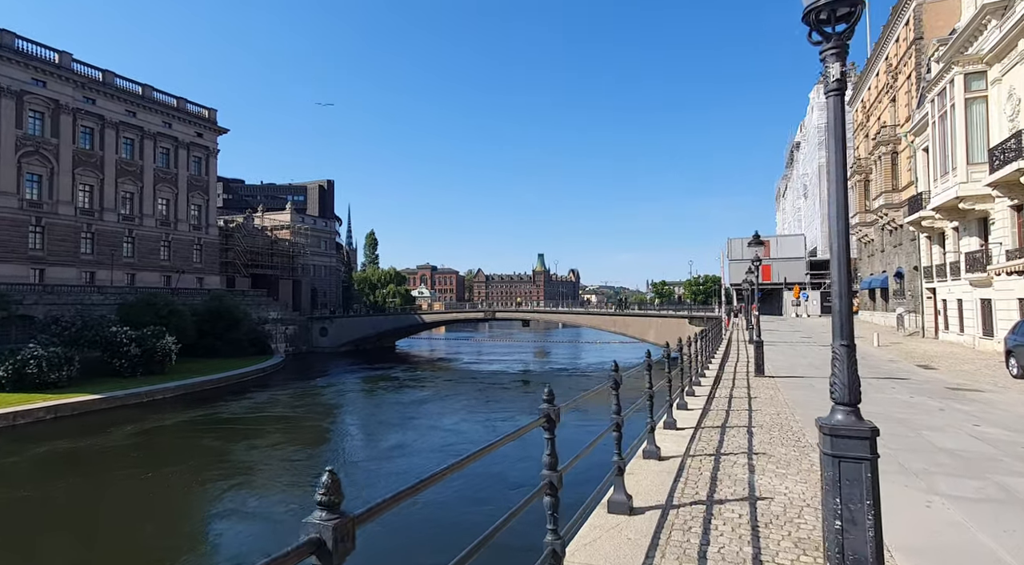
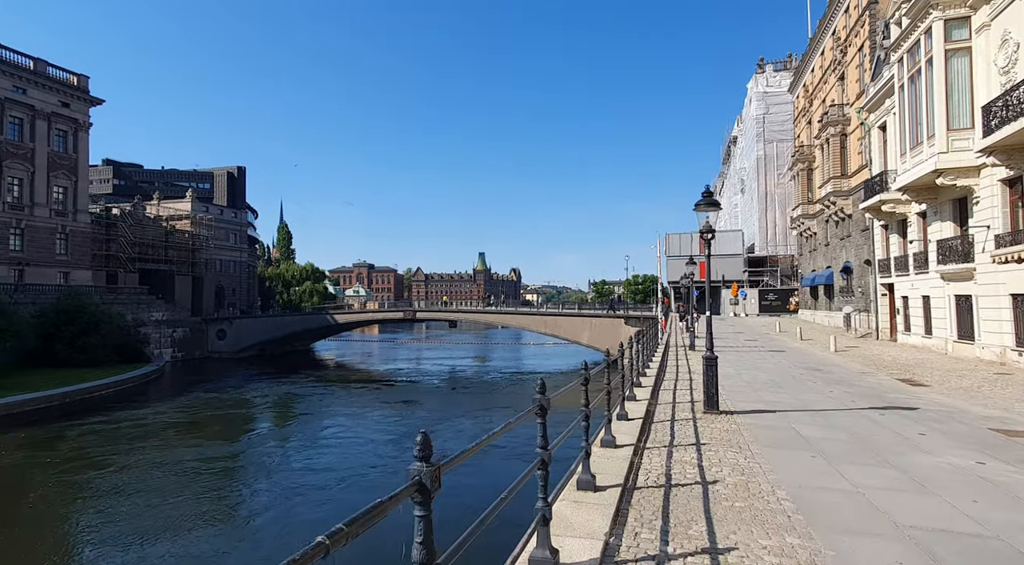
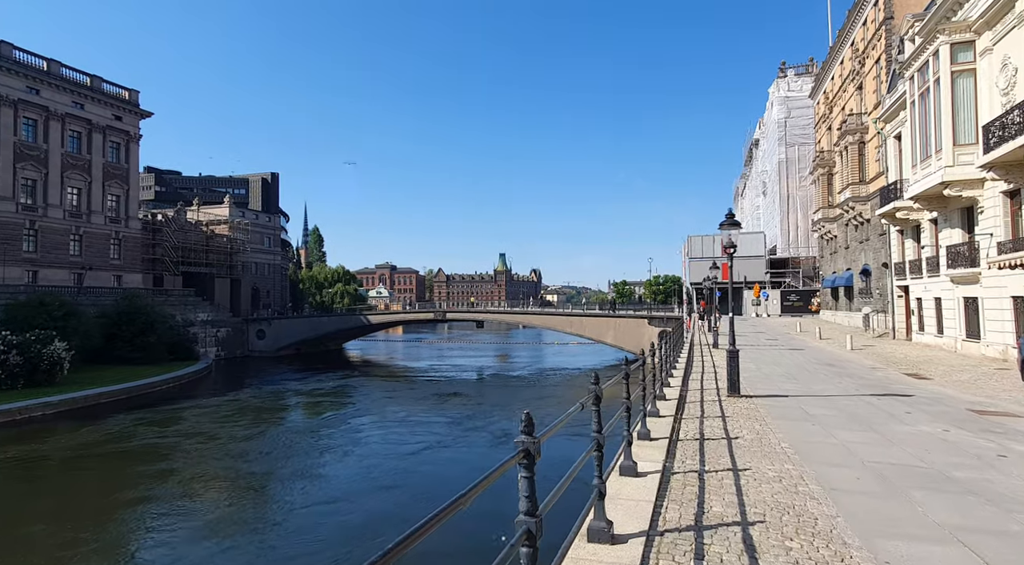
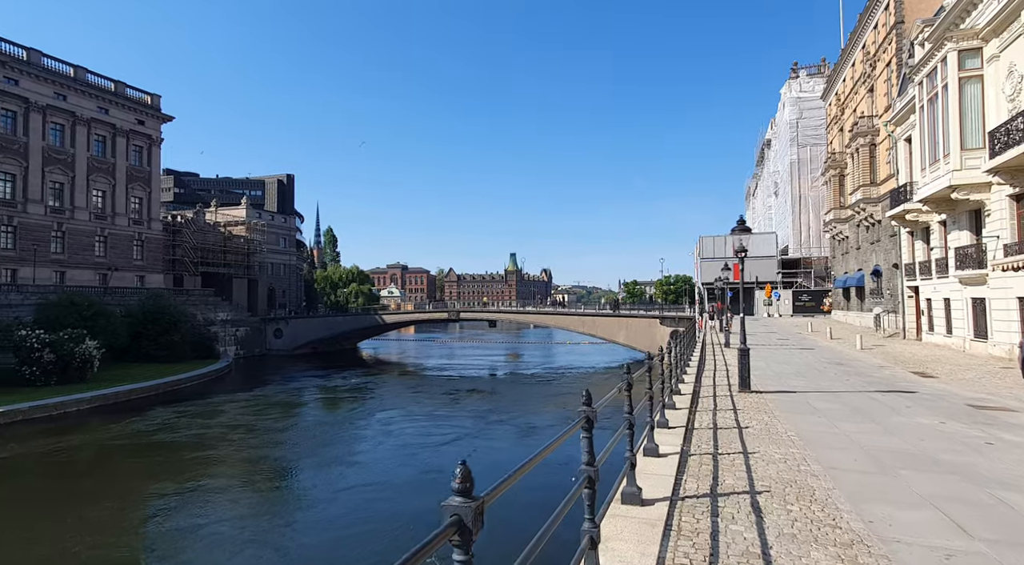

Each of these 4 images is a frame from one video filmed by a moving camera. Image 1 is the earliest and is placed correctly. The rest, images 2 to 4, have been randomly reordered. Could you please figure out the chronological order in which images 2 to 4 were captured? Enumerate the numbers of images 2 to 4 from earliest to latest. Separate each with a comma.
4, 3, 2
